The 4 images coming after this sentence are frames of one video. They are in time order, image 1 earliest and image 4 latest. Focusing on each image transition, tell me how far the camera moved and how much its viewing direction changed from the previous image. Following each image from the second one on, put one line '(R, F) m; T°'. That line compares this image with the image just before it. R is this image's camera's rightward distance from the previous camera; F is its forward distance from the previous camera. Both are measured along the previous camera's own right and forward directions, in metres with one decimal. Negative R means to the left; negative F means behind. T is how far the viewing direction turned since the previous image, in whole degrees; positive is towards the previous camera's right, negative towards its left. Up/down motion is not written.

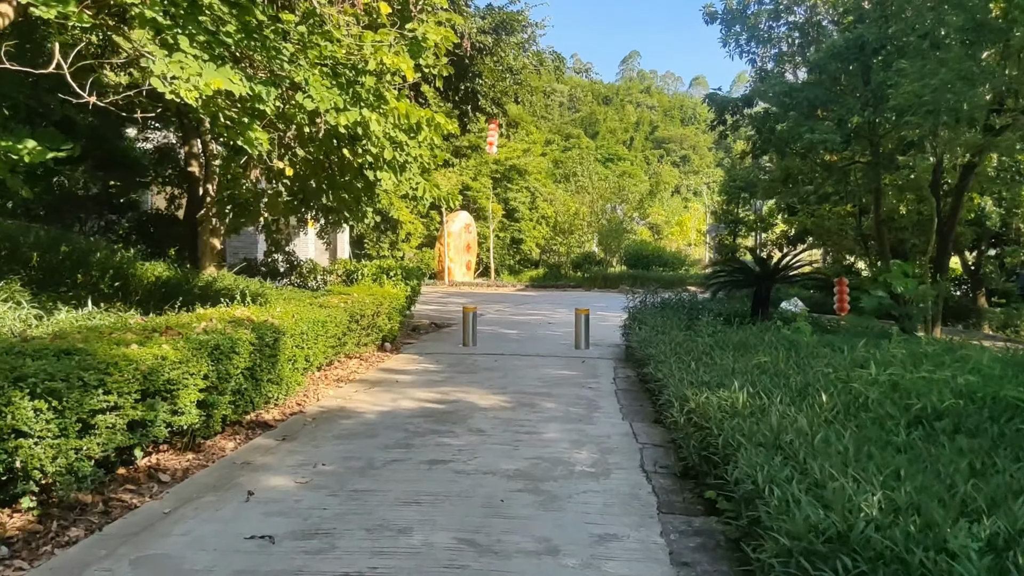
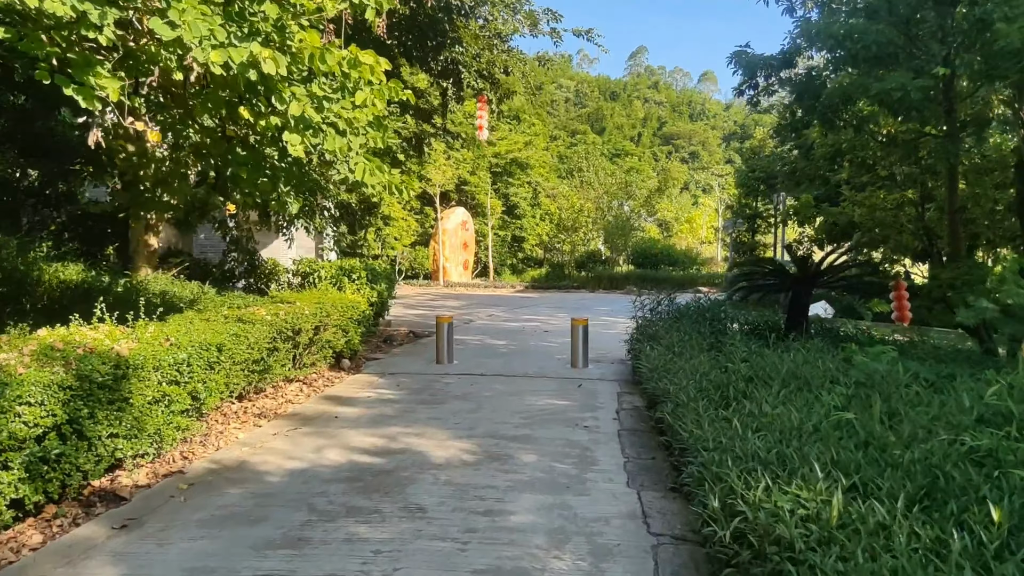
(+0.2, +1.8) m; 0°
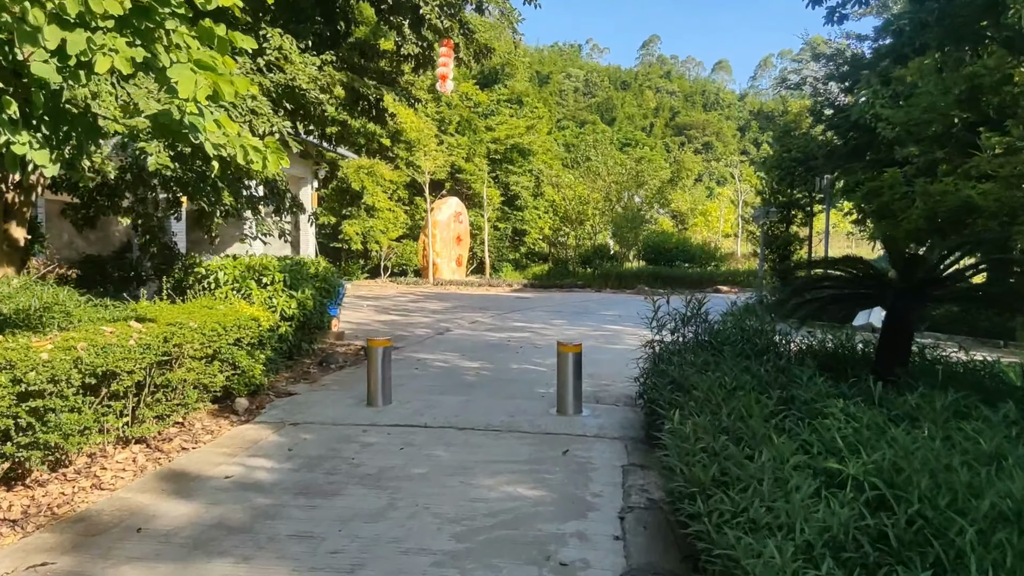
(+0.3, +2.5) m; -1°
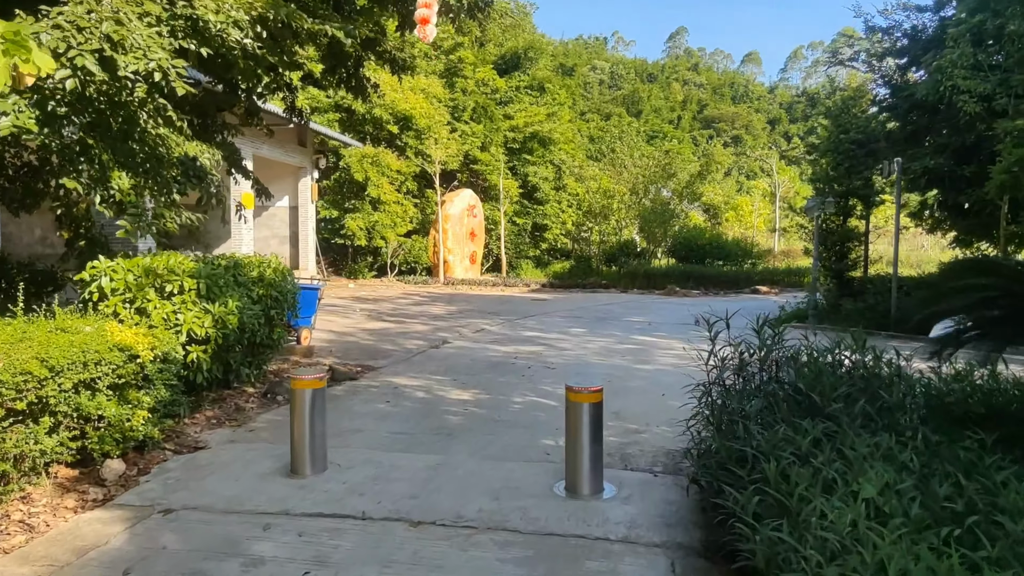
(+0.1, +1.9) m; -1°
